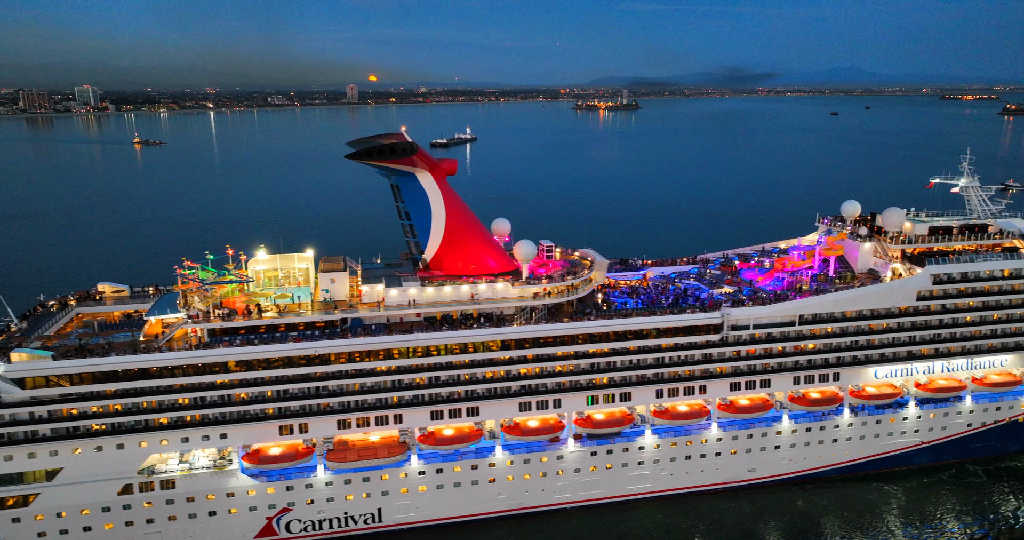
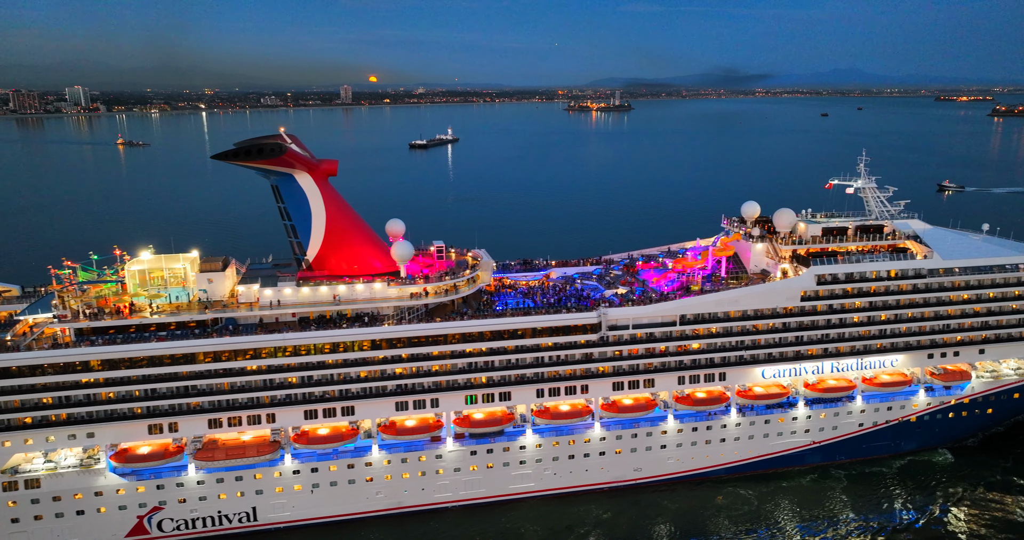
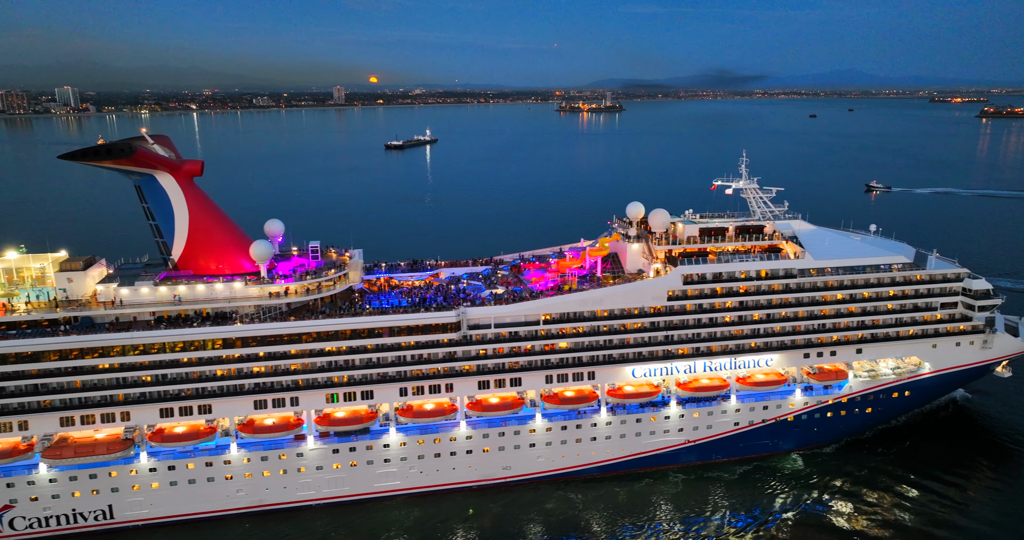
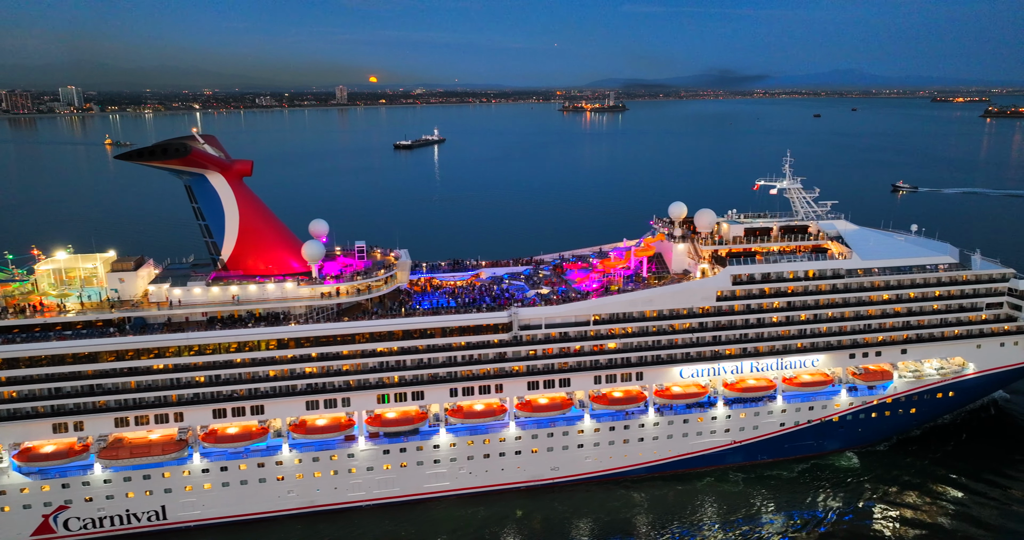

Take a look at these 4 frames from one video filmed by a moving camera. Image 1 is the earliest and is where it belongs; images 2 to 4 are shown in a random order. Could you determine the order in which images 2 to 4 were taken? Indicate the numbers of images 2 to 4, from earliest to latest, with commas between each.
2, 4, 3
